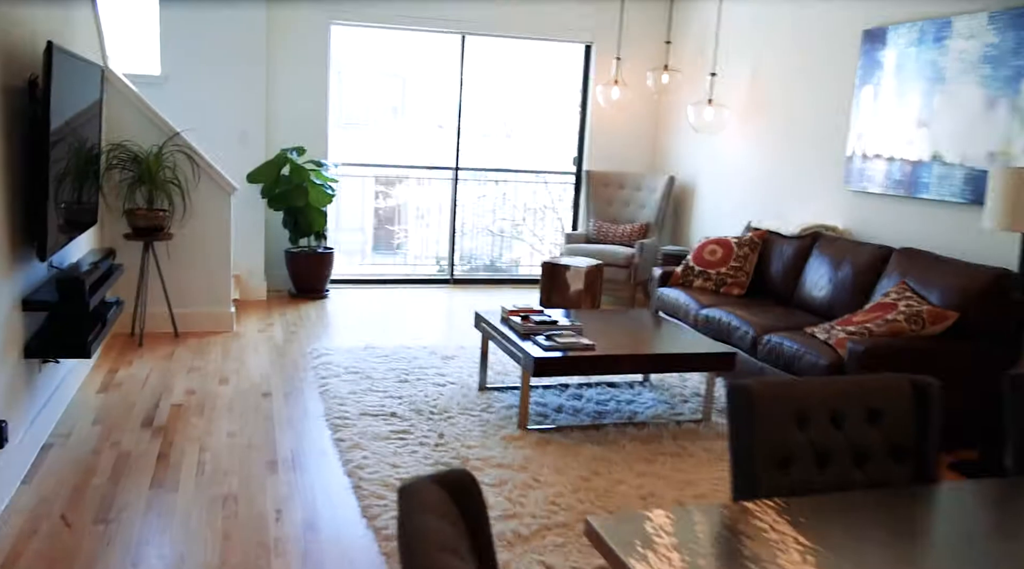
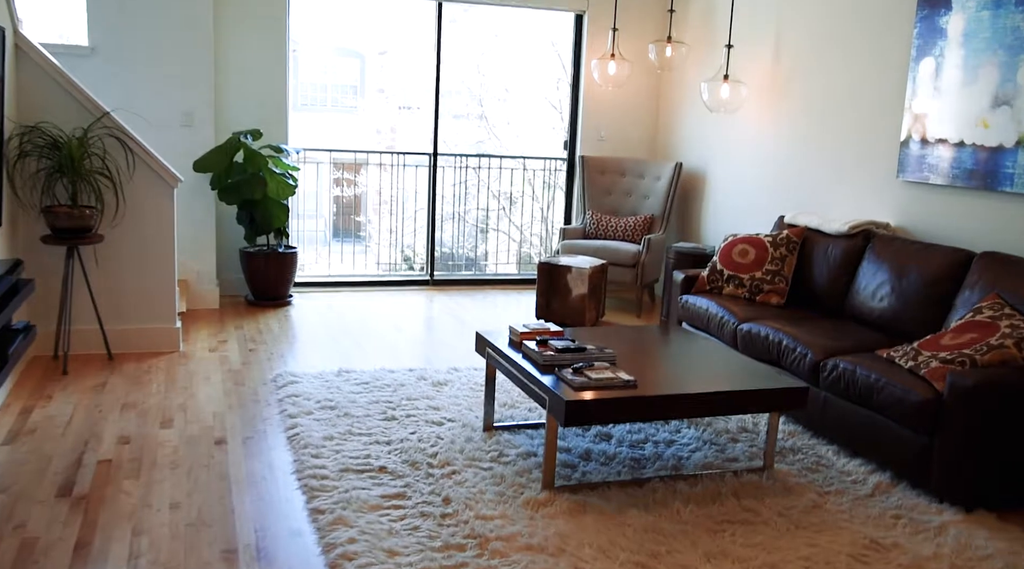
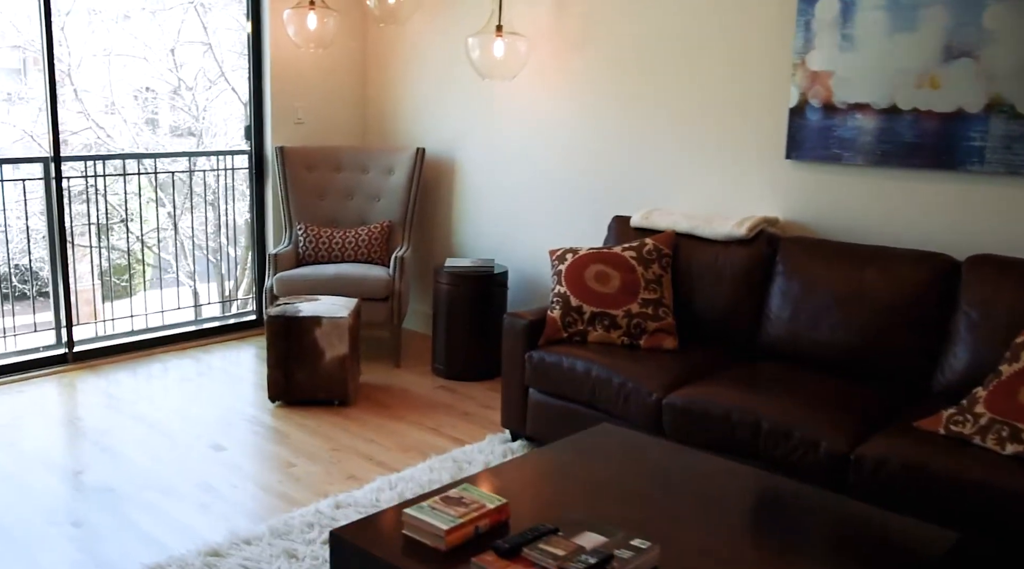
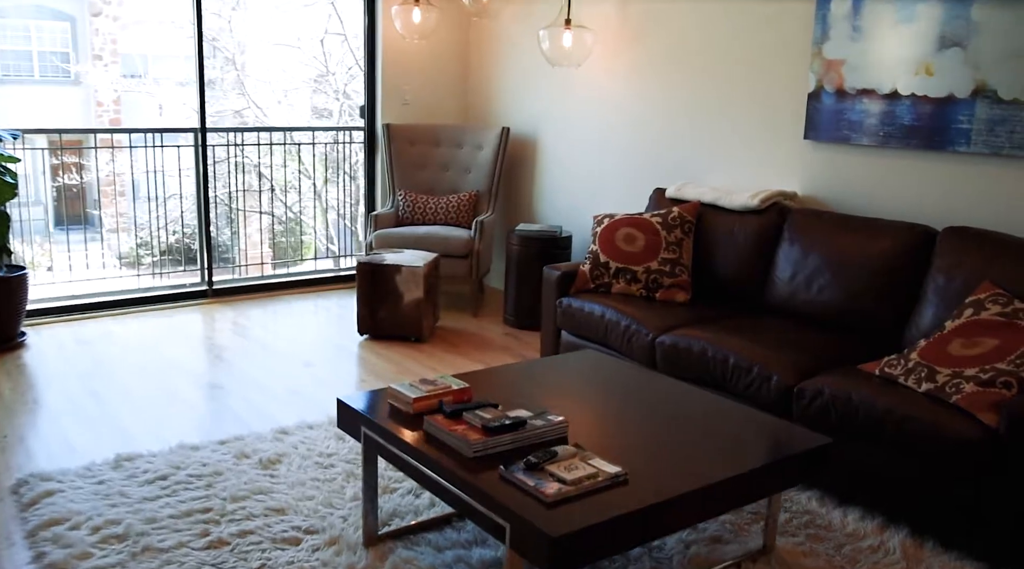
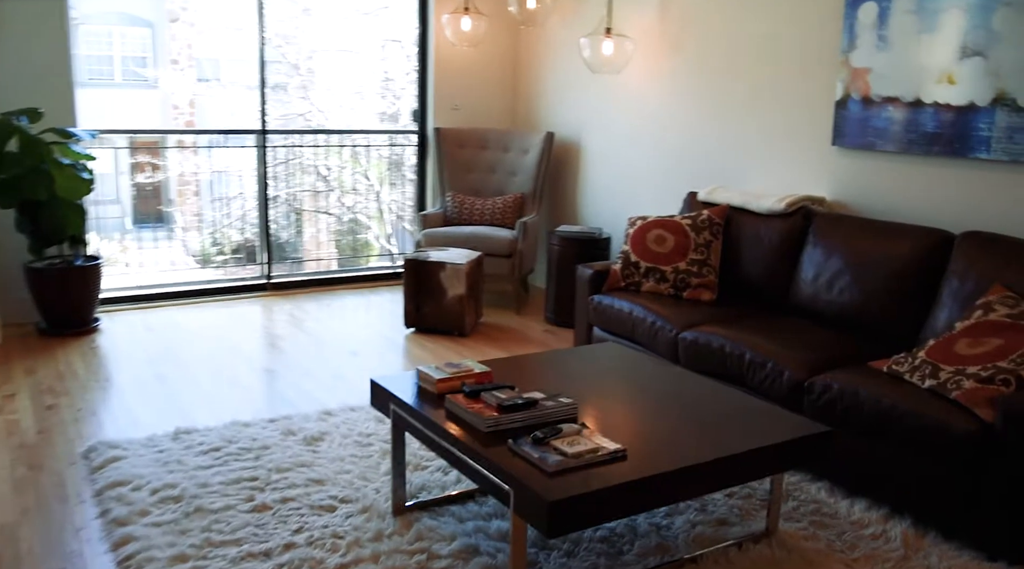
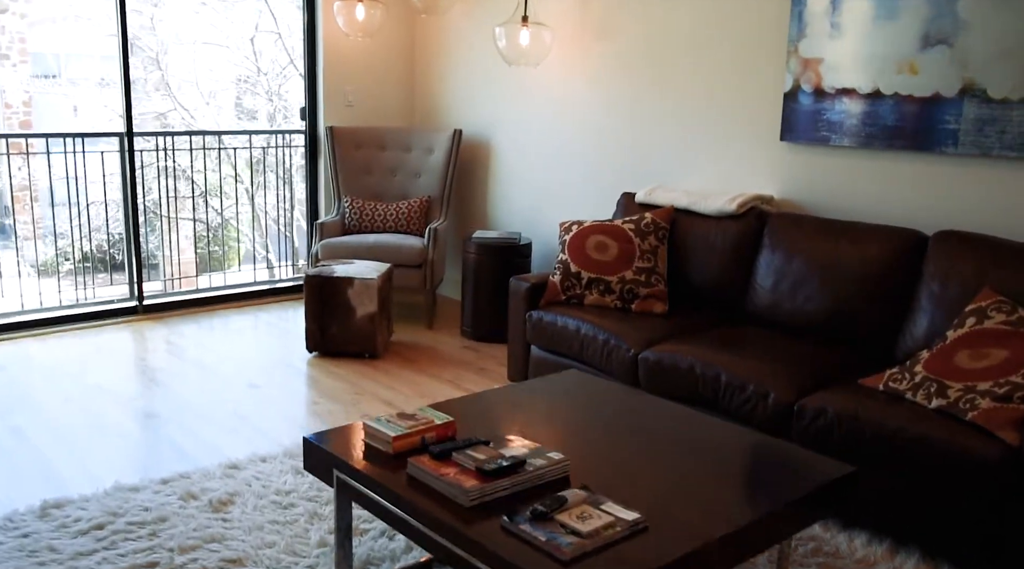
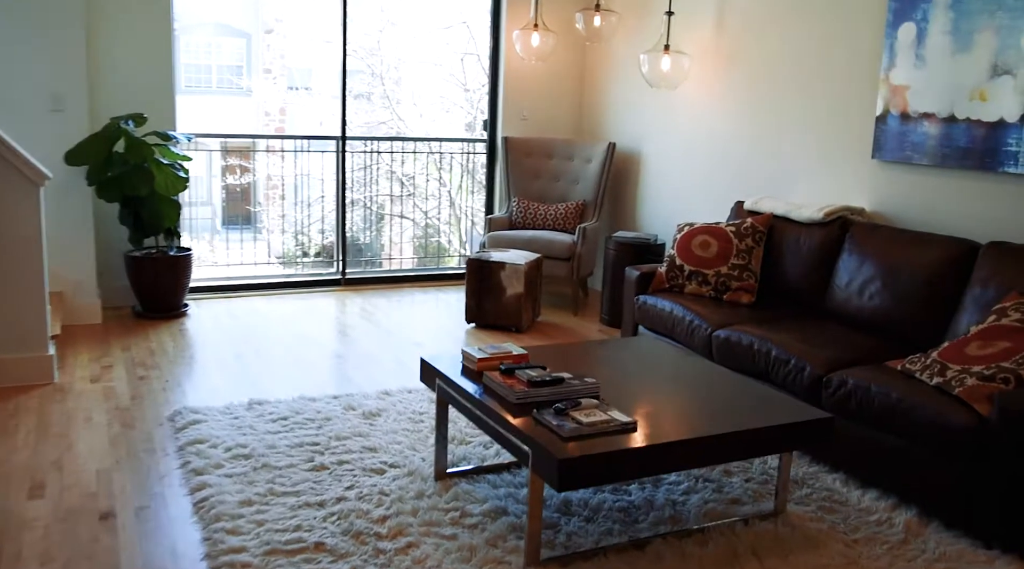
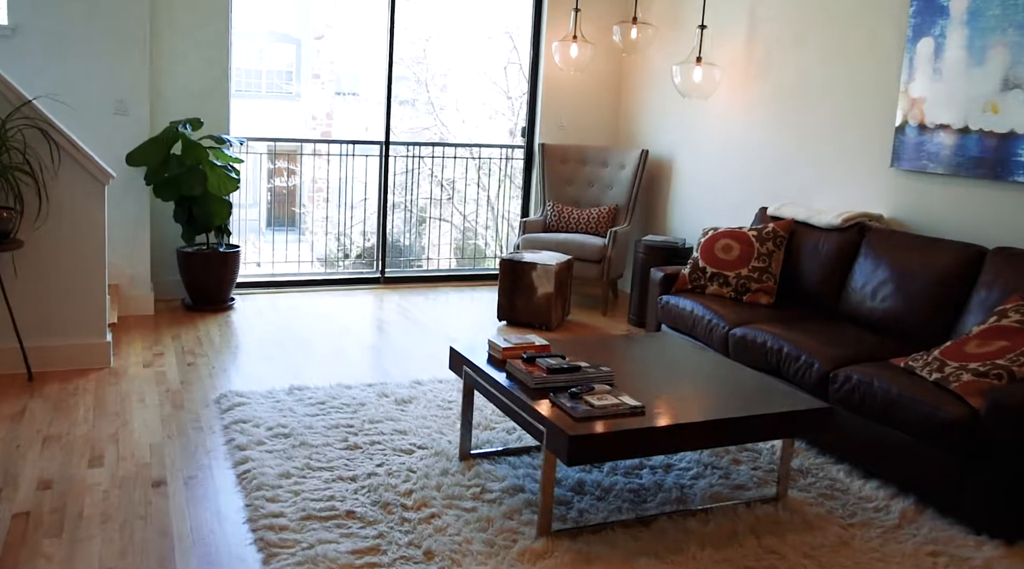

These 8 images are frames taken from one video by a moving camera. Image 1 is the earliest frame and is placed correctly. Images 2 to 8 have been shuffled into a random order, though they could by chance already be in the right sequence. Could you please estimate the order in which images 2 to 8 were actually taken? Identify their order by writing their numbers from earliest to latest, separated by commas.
2, 8, 7, 5, 4, 6, 3
